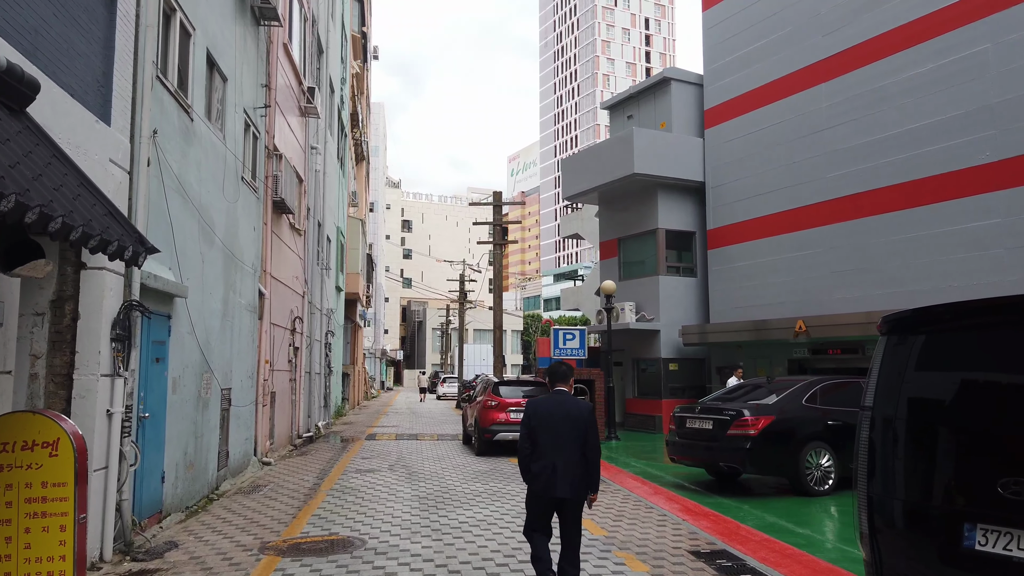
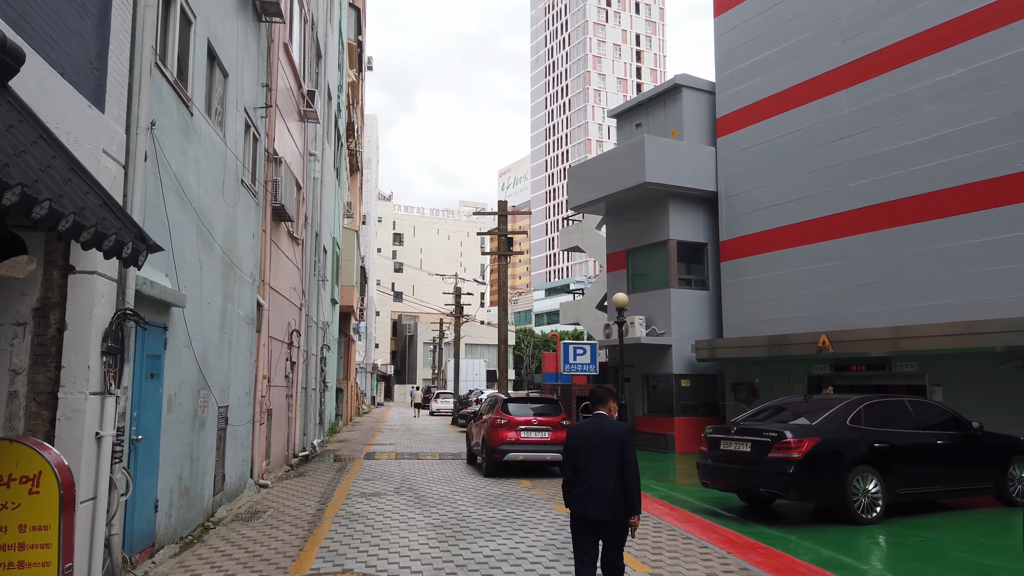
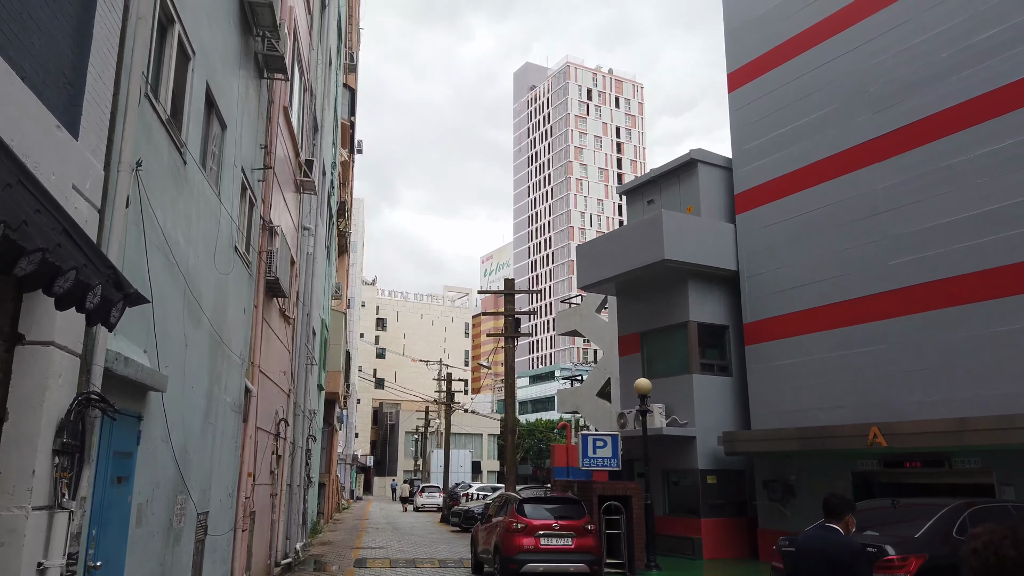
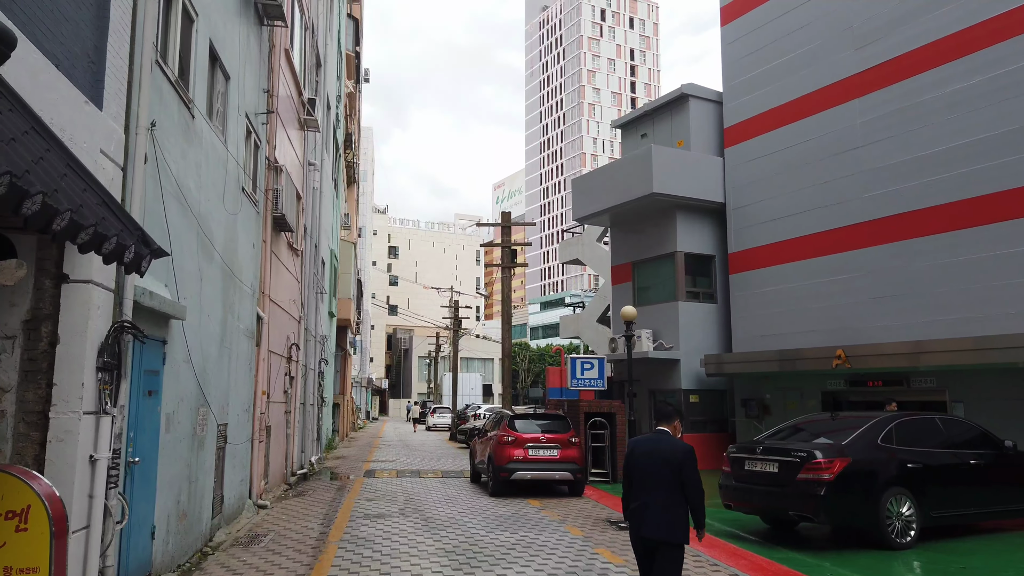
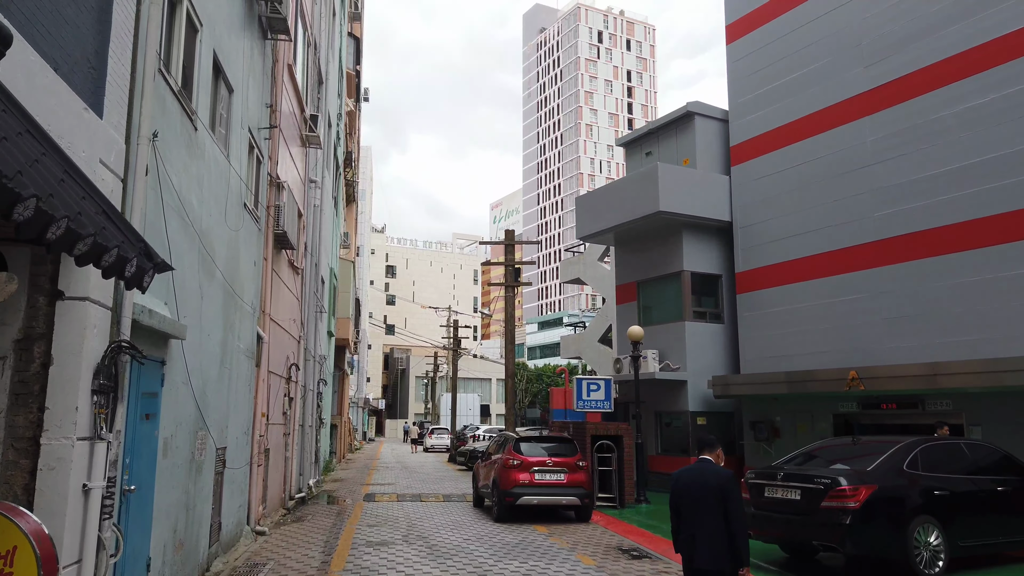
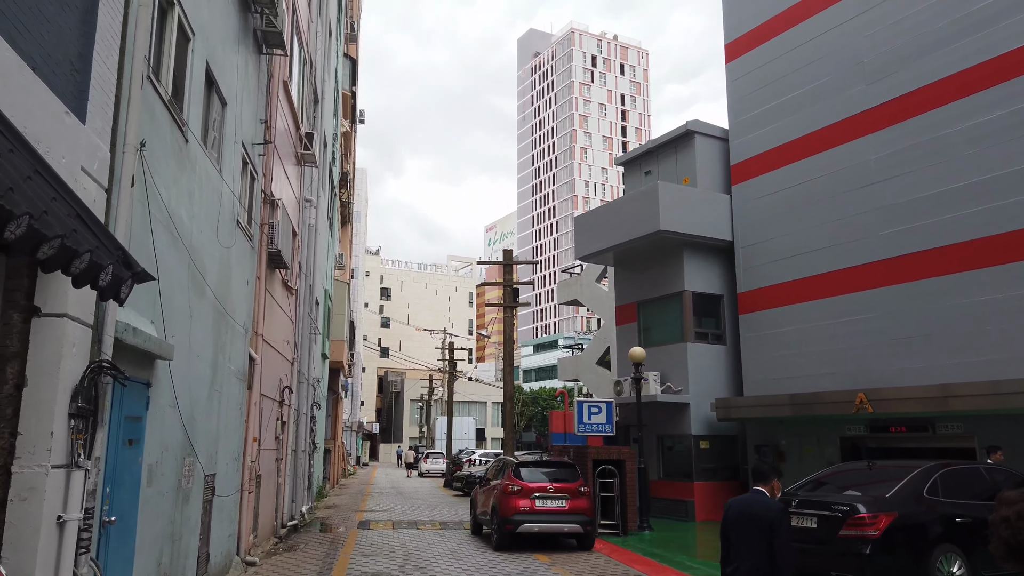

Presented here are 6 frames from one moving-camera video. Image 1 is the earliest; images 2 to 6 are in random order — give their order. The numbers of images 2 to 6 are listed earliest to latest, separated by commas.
2, 4, 5, 6, 3
